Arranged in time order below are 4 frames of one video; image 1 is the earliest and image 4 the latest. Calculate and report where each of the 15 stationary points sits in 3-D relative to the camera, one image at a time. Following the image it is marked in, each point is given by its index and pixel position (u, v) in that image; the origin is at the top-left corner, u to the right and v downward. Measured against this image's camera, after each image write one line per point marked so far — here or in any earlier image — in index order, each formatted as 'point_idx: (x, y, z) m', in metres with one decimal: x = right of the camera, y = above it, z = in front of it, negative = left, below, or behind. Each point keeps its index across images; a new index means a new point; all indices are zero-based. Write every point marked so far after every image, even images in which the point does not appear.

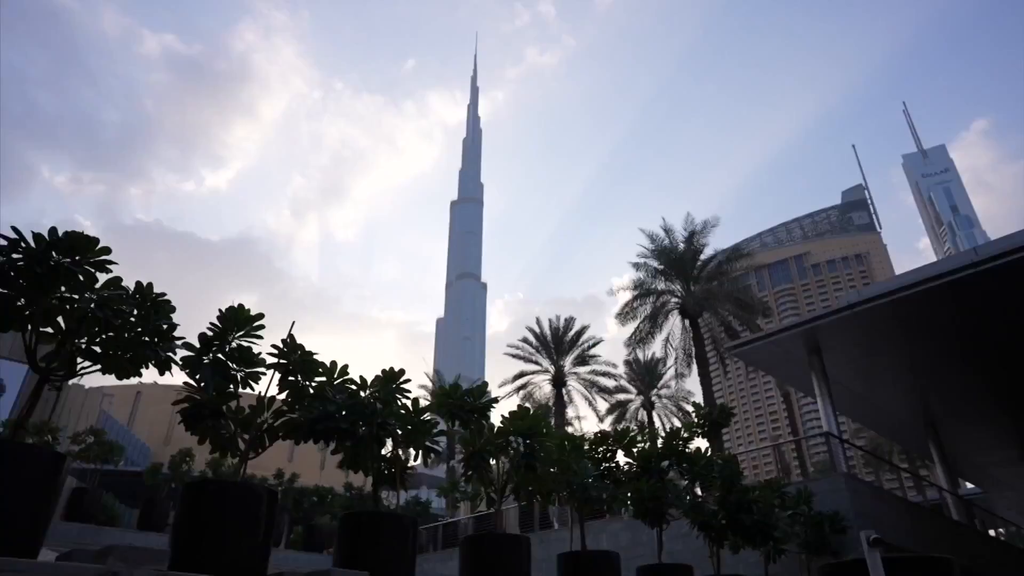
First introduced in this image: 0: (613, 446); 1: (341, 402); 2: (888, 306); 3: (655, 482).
0: (+1.6, -2.4, +9.8) m
1: (-1.7, -1.1, +6.3) m
2: (+8.2, -0.4, +13.9) m
3: (+2.3, -3.1, +10.1) m
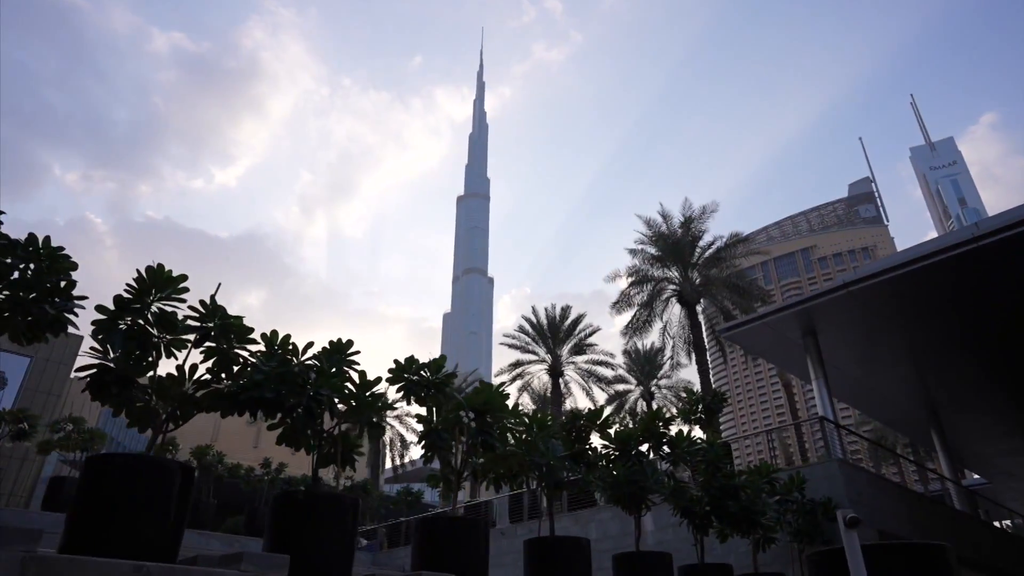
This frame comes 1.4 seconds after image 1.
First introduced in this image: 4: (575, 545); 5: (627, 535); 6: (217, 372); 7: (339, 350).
0: (+1.1, -2.0, +9.2) m
1: (-2.2, -0.8, +5.8) m
2: (+7.8, +0.1, +13.2) m
3: (+1.8, -2.7, +9.6) m
4: (+0.8, -3.2, +7.9) m
5: (+2.8, -5.9, +15.2) m
6: (-2.7, -0.8, +5.8) m
7: (-1.9, -0.7, +7.0) m
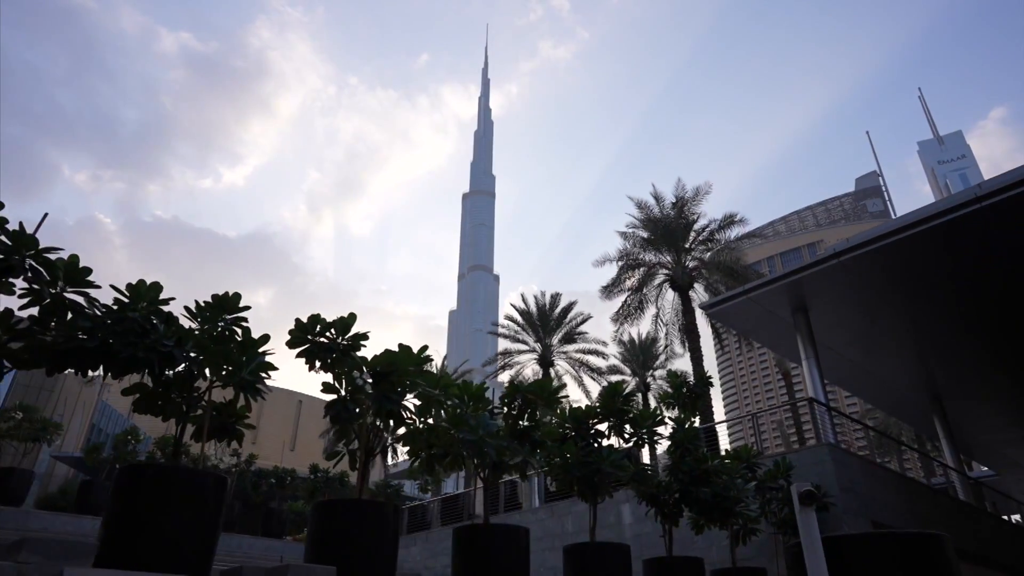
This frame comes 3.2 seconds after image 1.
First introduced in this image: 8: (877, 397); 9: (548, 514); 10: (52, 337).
0: (+0.3, -1.4, +8.1) m
1: (-3.1, -0.2, +4.8) m
2: (+7.0, +0.6, +12.1) m
3: (+1.0, -2.1, +8.5) m
4: (0.0, -2.7, +6.9) m
5: (+2.1, -5.4, +14.1) m
6: (-3.5, -0.2, +4.7) m
7: (-2.7, -0.2, +5.9) m
8: (+11.4, -3.4, +19.8) m
9: (+0.9, -5.6, +15.6) m
10: (-3.4, -0.4, +4.7) m
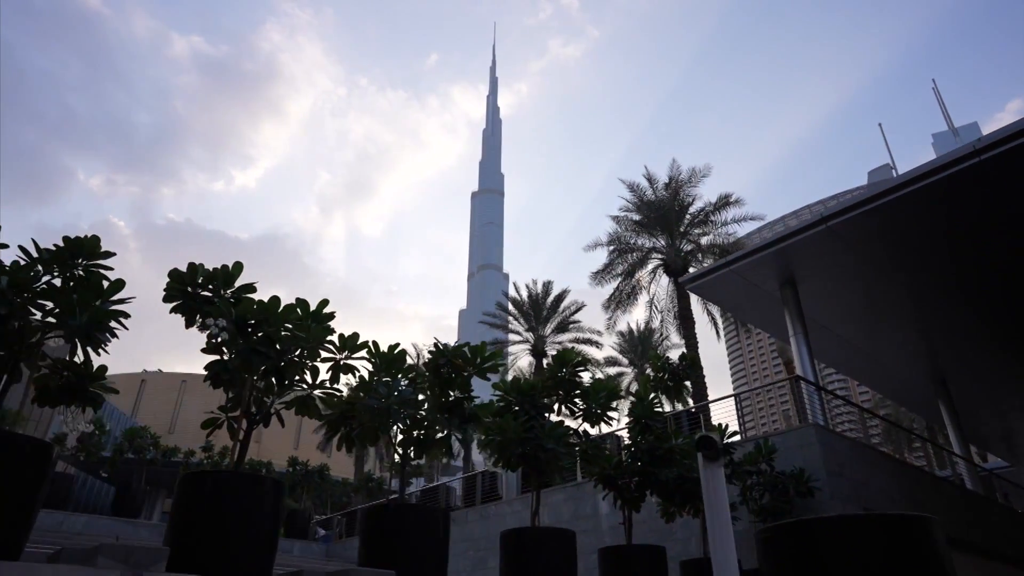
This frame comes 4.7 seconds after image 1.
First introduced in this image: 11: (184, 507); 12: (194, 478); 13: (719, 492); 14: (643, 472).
0: (-0.5, -0.9, +7.3) m
1: (-3.9, +0.2, +3.9) m
2: (+6.3, +1.2, +11.1) m
3: (+0.3, -1.6, +7.6) m
4: (-0.8, -2.2, +6.0) m
5: (+1.4, -4.8, +13.2) m
6: (-4.3, +0.2, +3.9) m
7: (-3.5, +0.3, +5.1) m
8: (+10.8, -2.8, +18.7) m
9: (+0.3, -5.0, +14.7) m
10: (-4.2, +0.1, +3.9) m
11: (-2.6, -1.8, +5.0) m
12: (-2.5, -1.6, +5.1) m
13: (+1.0, -1.0, +2.9) m
14: (+1.7, -2.4, +8.4) m
